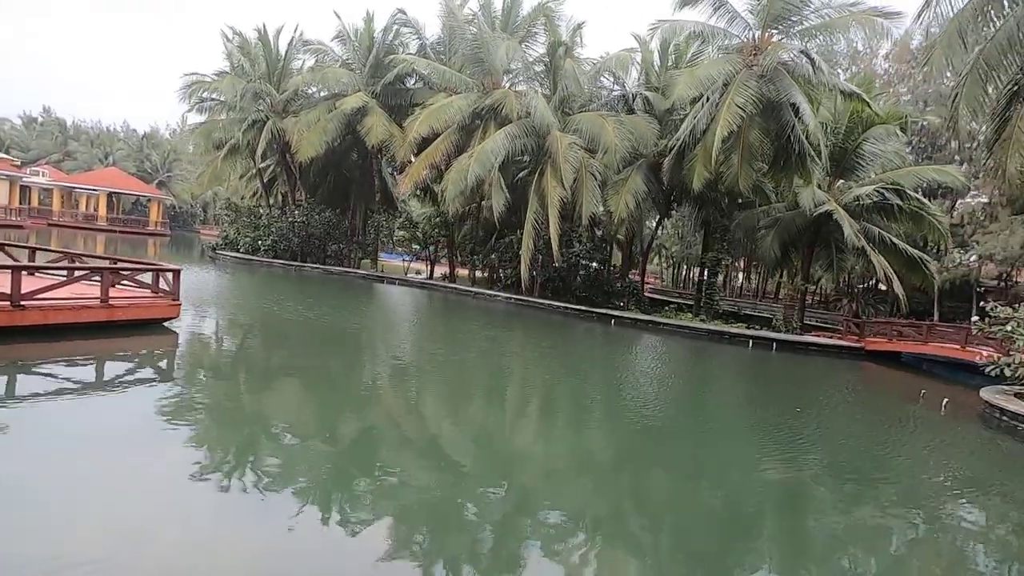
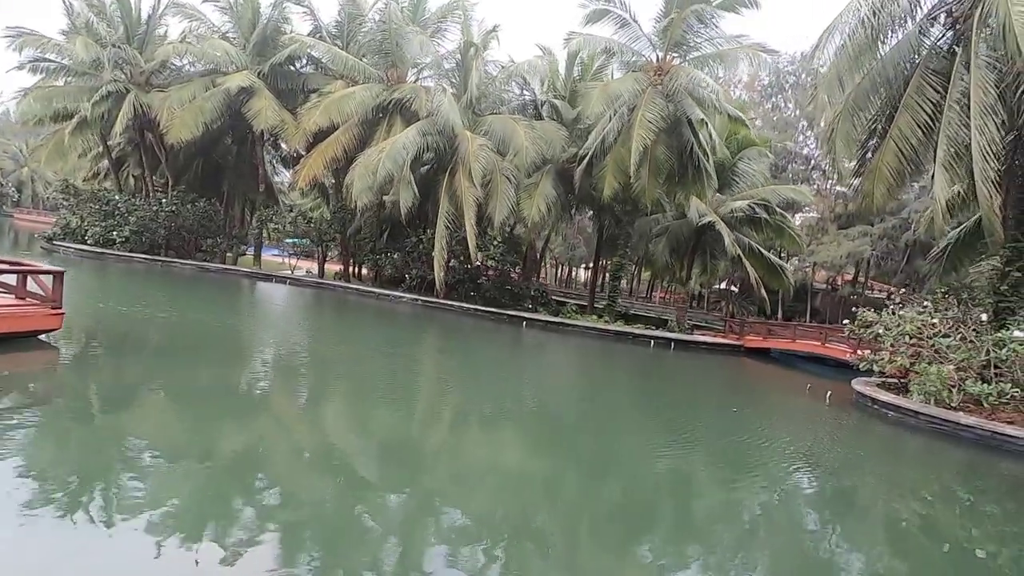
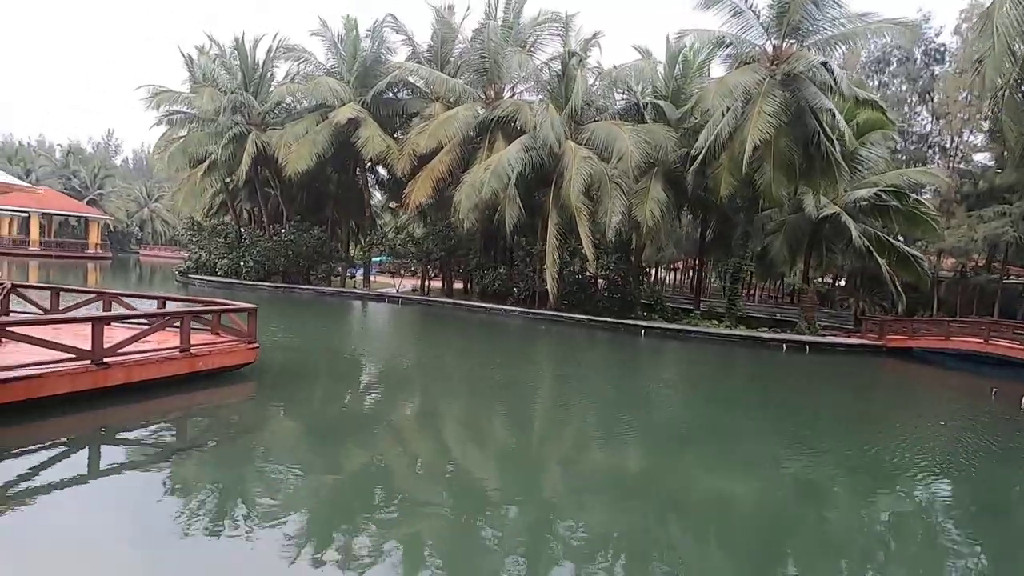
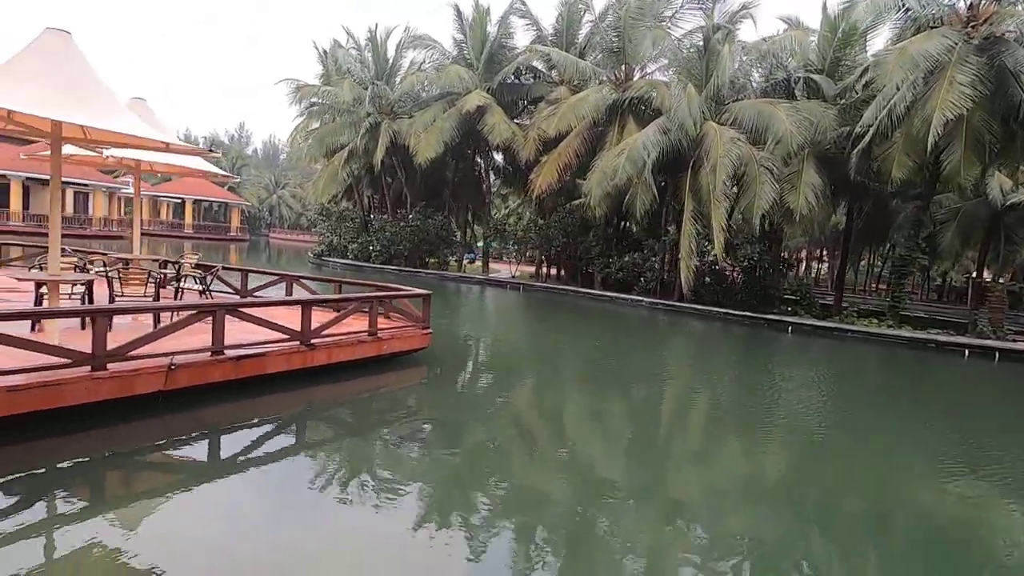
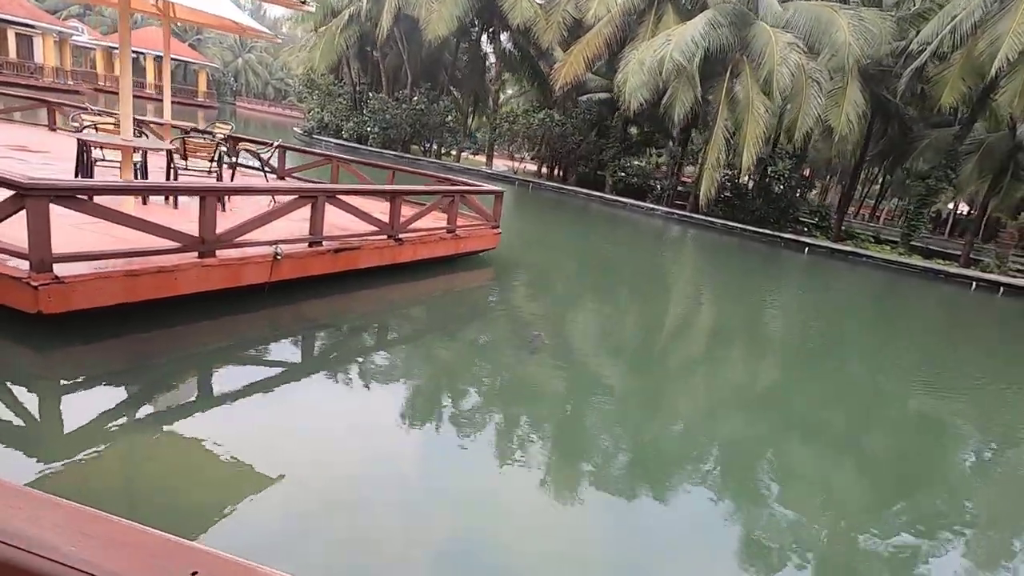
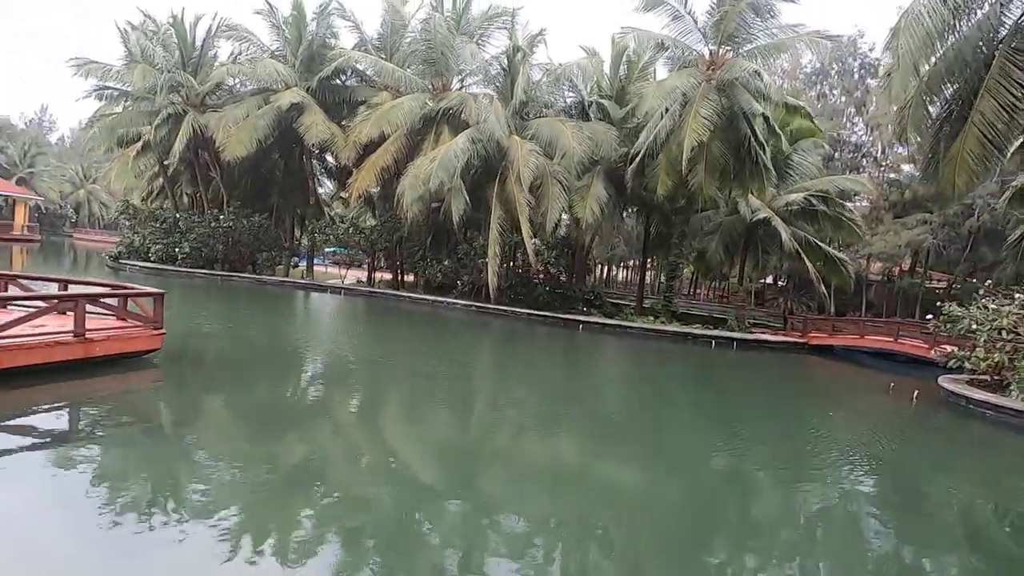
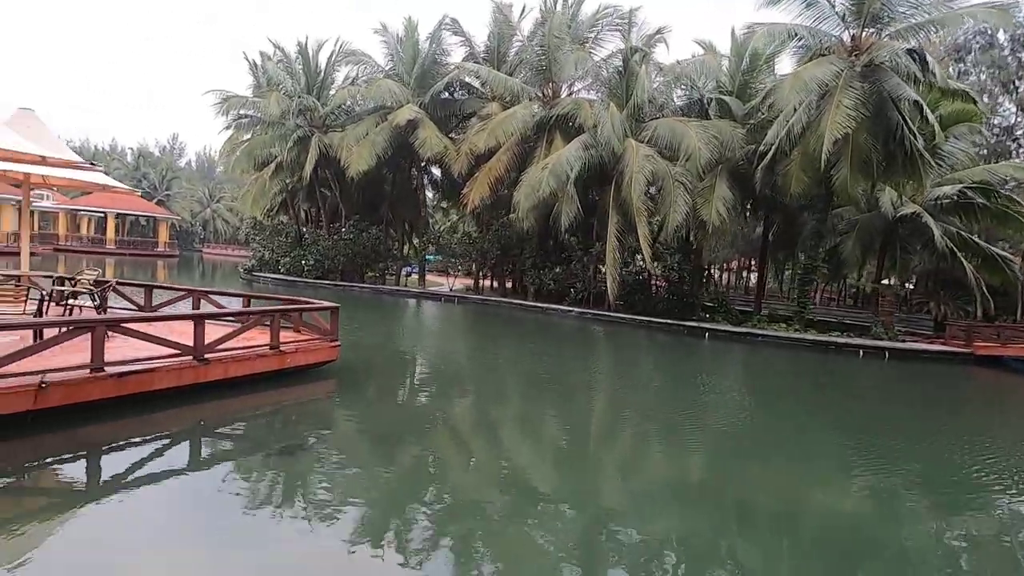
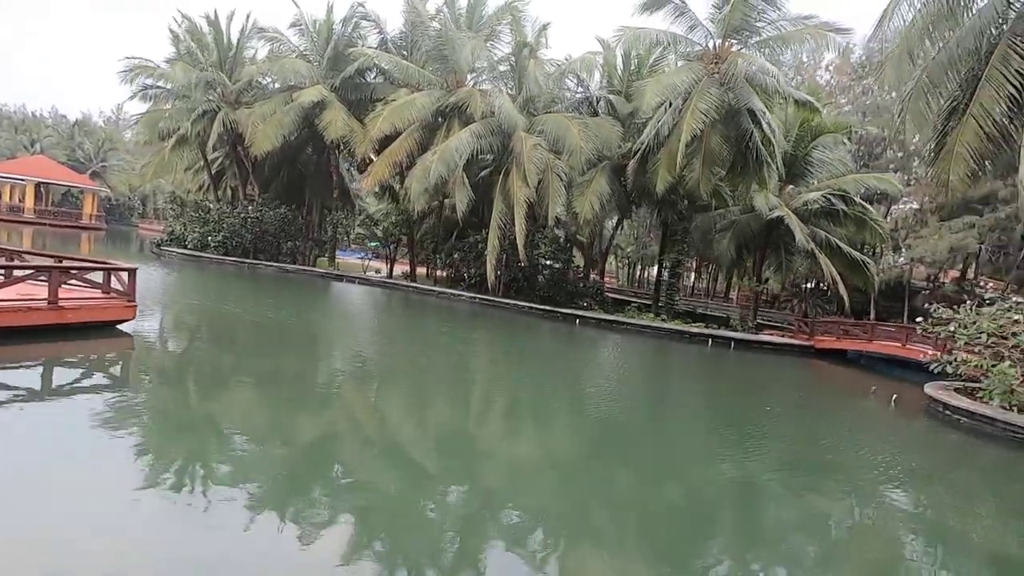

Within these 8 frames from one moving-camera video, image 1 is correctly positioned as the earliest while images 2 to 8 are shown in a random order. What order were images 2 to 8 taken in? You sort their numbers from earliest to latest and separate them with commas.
8, 2, 6, 3, 7, 4, 5
